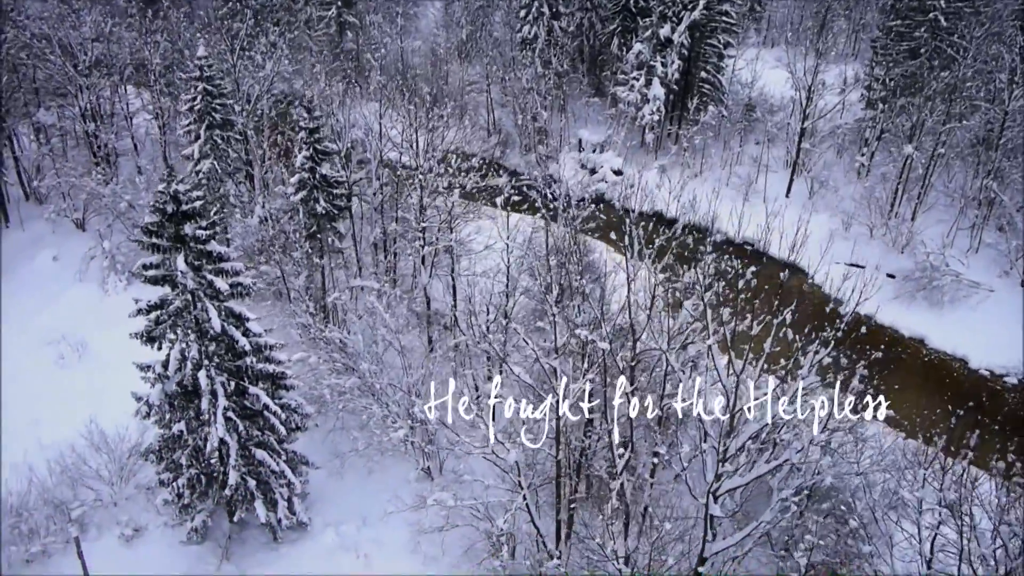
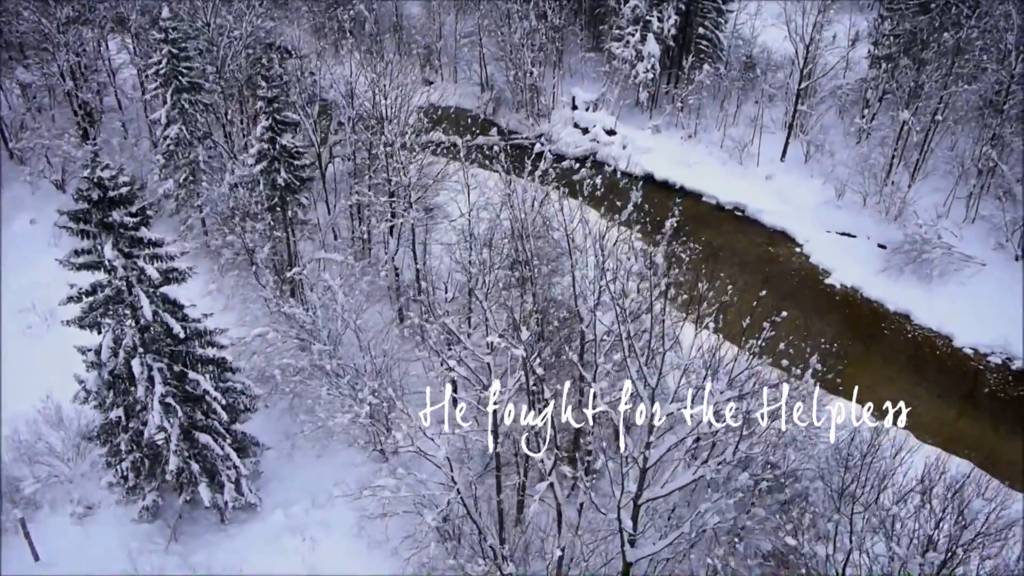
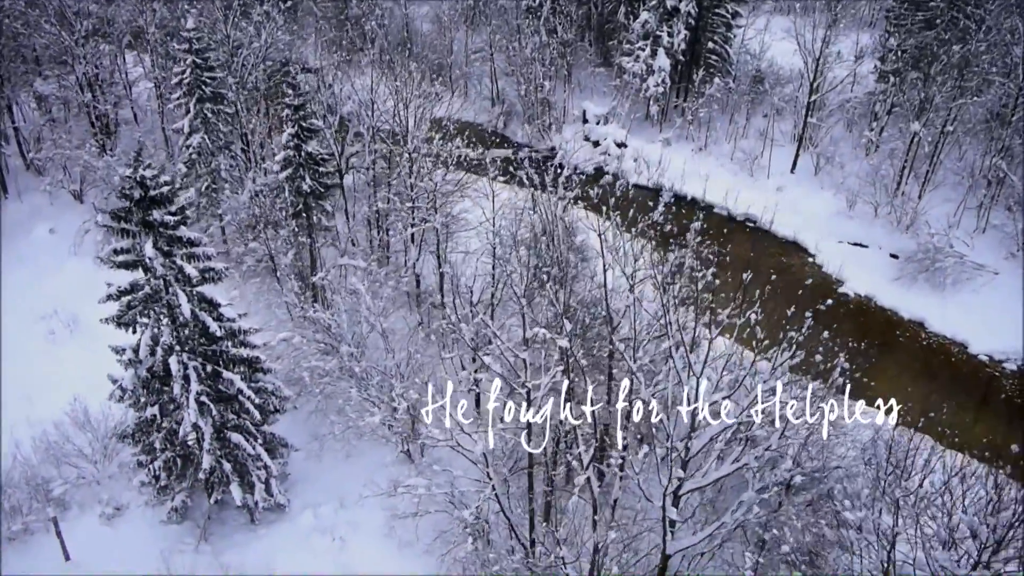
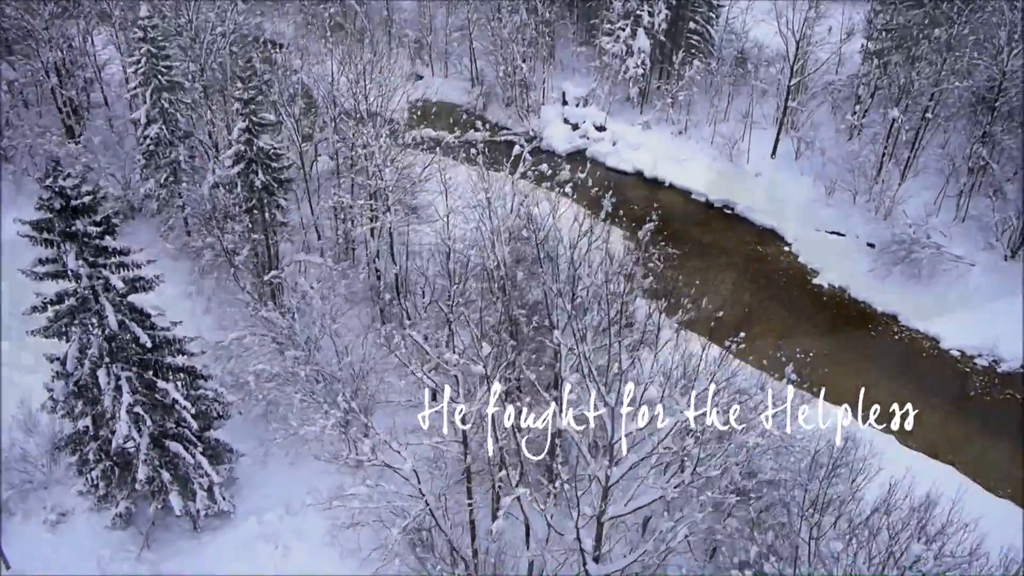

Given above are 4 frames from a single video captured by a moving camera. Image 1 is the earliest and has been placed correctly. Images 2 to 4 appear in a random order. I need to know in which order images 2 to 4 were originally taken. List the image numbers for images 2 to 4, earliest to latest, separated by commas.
3, 2, 4
